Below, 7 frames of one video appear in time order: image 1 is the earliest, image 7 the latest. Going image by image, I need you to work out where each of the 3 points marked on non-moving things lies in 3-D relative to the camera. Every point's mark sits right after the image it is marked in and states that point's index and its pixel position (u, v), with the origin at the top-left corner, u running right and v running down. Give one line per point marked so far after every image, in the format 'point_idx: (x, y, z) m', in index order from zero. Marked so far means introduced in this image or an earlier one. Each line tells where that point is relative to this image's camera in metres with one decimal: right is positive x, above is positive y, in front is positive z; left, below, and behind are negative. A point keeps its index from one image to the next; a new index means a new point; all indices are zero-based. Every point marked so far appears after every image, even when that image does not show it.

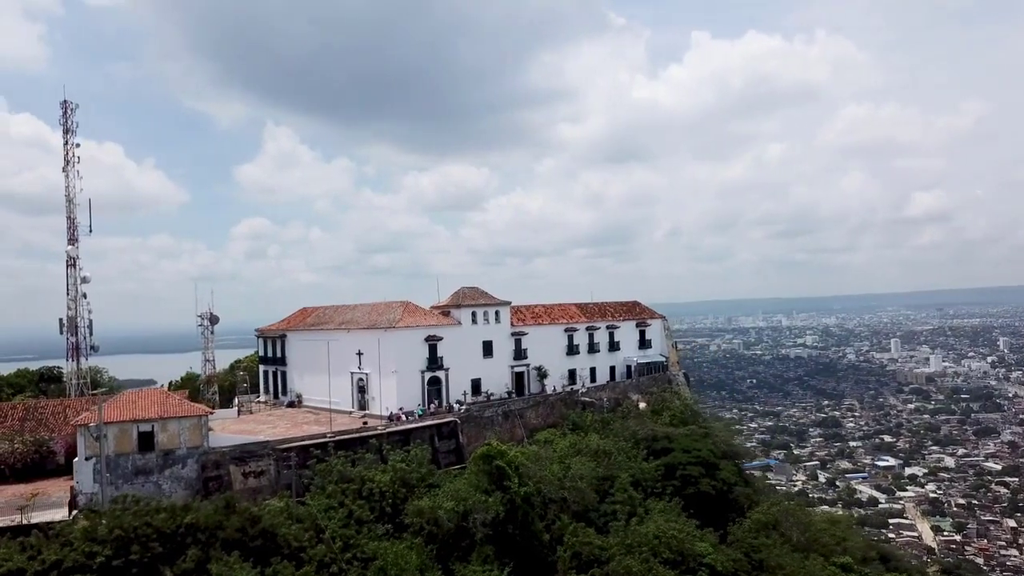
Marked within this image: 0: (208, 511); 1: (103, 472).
0: (-6.9, -5.0, +18.6) m
1: (-9.7, -4.4, +19.6) m
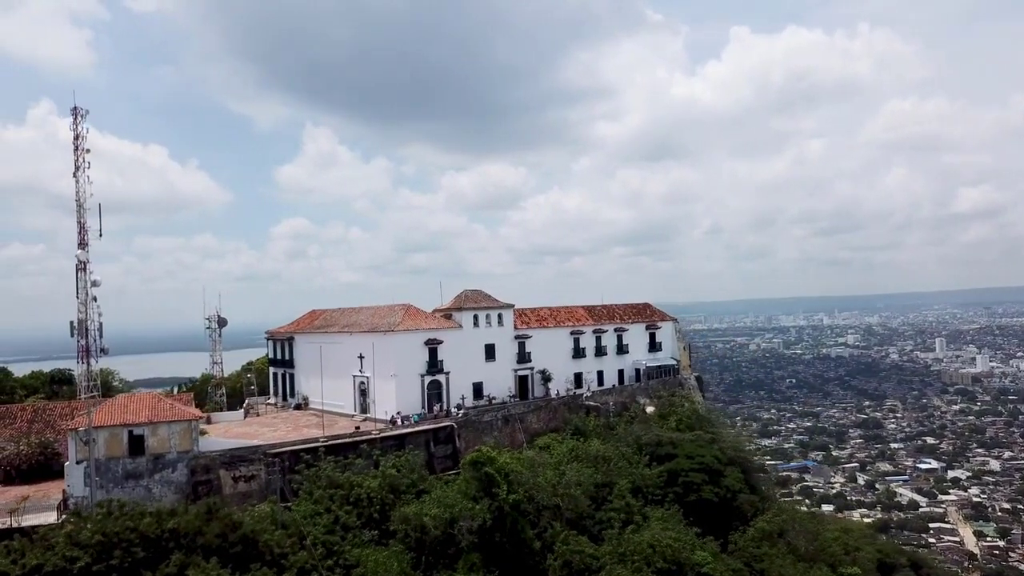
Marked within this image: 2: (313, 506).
0: (-7.3, -5.2, +18.7) m
1: (-10.1, -4.5, +19.8) m
2: (-4.9, -5.3, +20.0) m
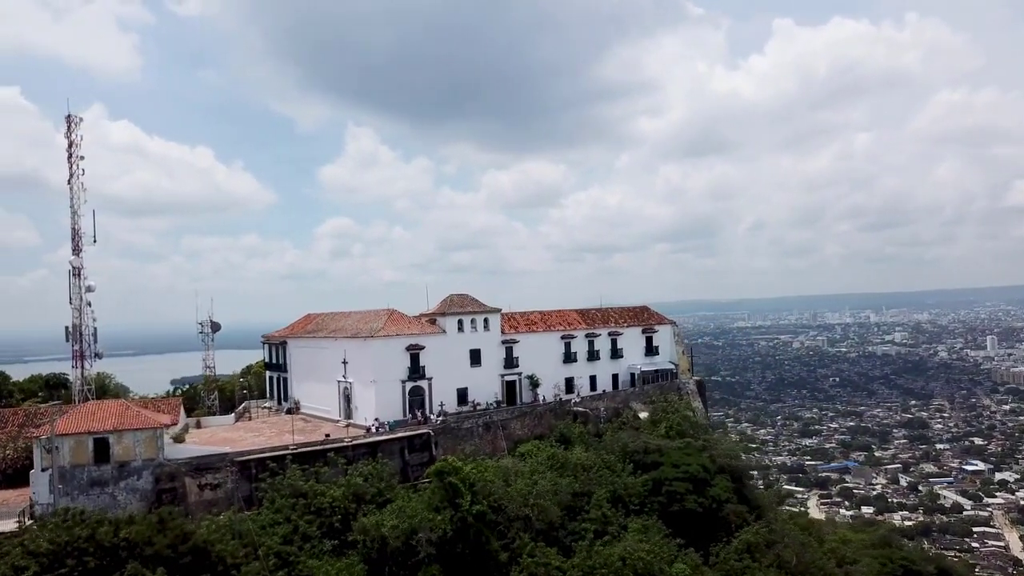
0: (-8.2, -5.4, +18.7) m
1: (-11.0, -4.7, +19.9) m
2: (-5.8, -5.5, +19.9) m
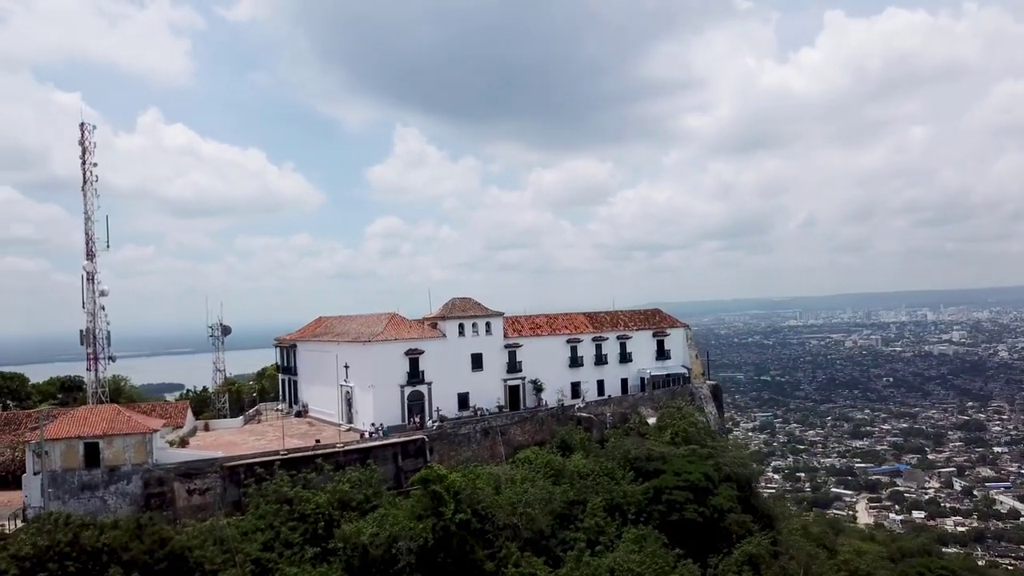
0: (-8.7, -5.5, +18.8) m
1: (-11.4, -4.9, +20.3) m
2: (-6.2, -5.7, +19.9) m
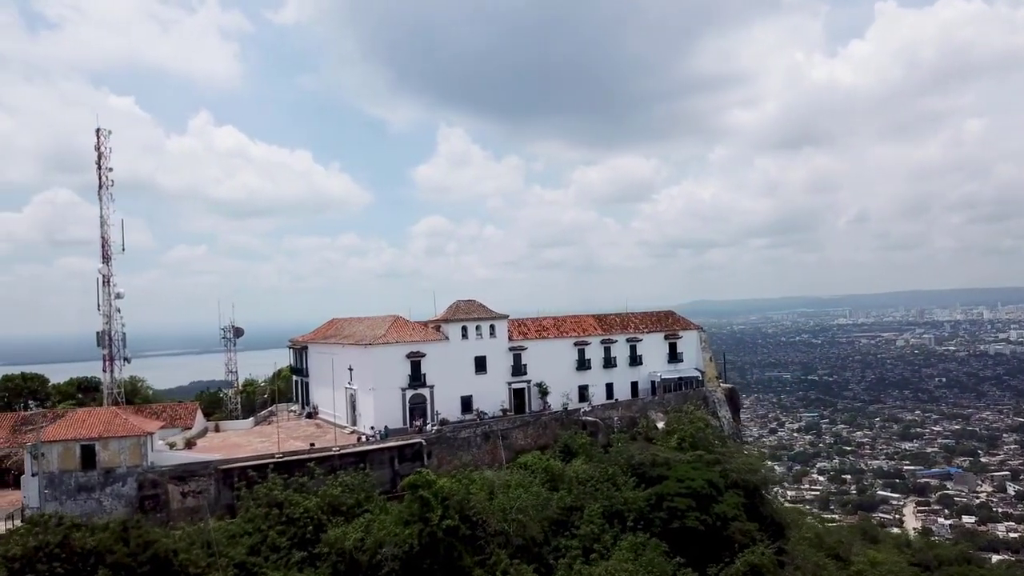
0: (-9.1, -5.7, +19.1) m
1: (-11.7, -5.0, +20.6) m
2: (-6.5, -5.8, +20.0) m
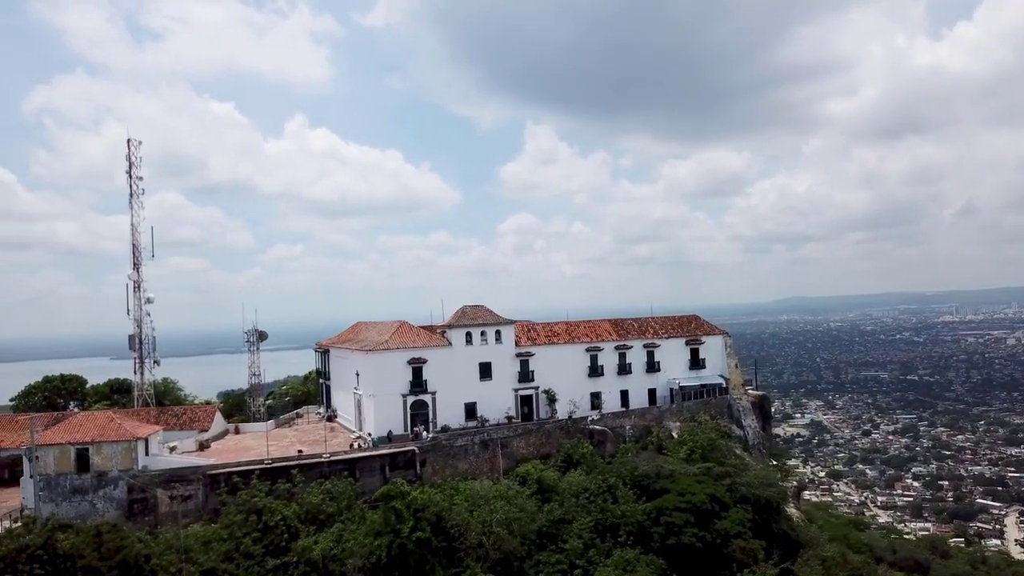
0: (-9.8, -5.9, +19.6) m
1: (-12.2, -5.2, +21.4) m
2: (-7.2, -6.0, +20.2) m
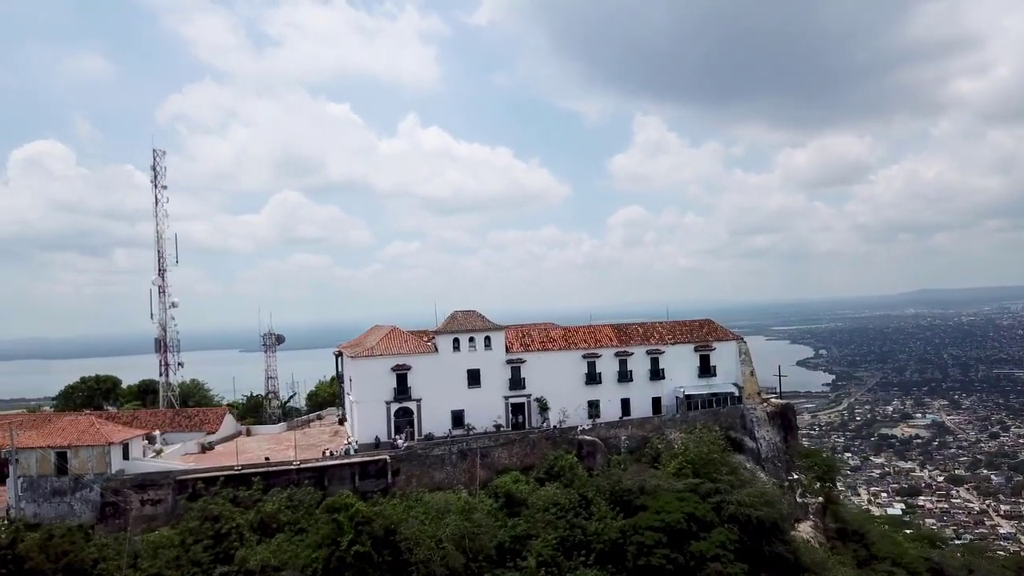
0: (-11.2, -6.2, +20.3) m
1: (-13.3, -5.5, +22.4) m
2: (-8.5, -6.3, +20.6) m
